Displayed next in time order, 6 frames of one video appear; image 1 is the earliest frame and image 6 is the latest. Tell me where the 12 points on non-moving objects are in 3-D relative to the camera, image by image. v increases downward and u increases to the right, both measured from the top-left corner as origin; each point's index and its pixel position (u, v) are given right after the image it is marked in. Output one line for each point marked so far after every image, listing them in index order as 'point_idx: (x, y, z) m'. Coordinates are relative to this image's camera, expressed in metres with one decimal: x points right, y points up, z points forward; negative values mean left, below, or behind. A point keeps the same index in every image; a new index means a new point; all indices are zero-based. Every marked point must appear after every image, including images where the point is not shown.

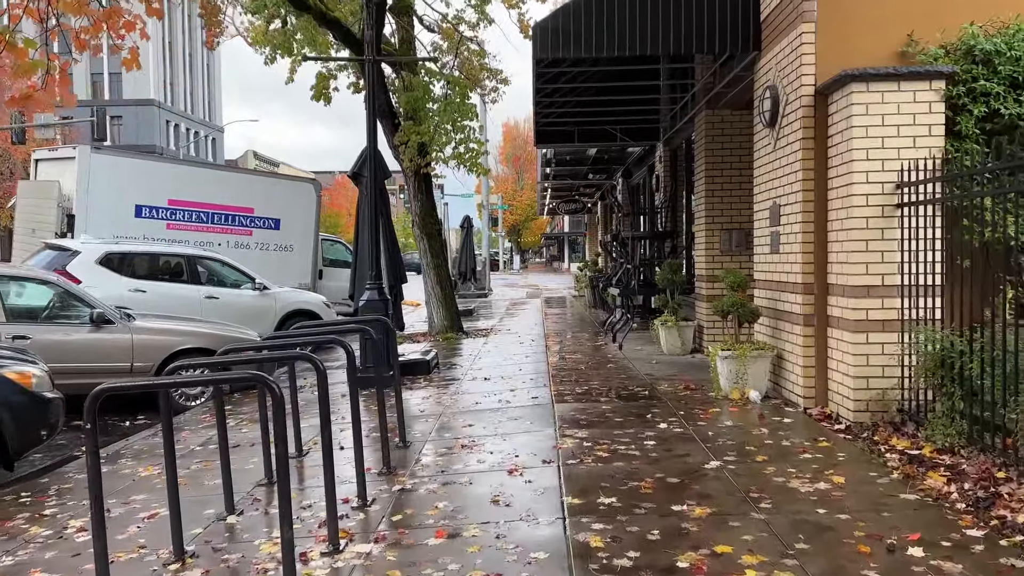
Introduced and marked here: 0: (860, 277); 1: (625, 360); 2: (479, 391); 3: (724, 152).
0: (+2.5, +0.1, +5.6) m
1: (+1.3, -0.9, +9.4) m
2: (-0.3, -1.0, +7.7) m
3: (+2.6, +1.6, +9.6) m
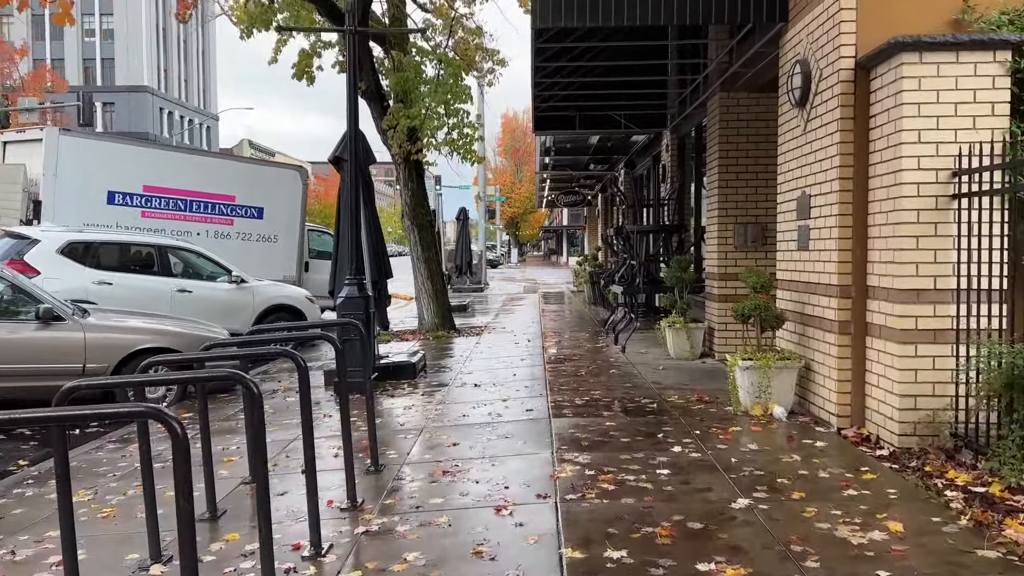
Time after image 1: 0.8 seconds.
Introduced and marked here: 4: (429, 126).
0: (+2.4, +0.1, +4.9) m
1: (+1.3, -0.8, +8.6) m
2: (-0.4, -1.0, +6.9) m
3: (+2.5, +1.6, +8.7) m
4: (-1.2, +2.3, +11.3) m
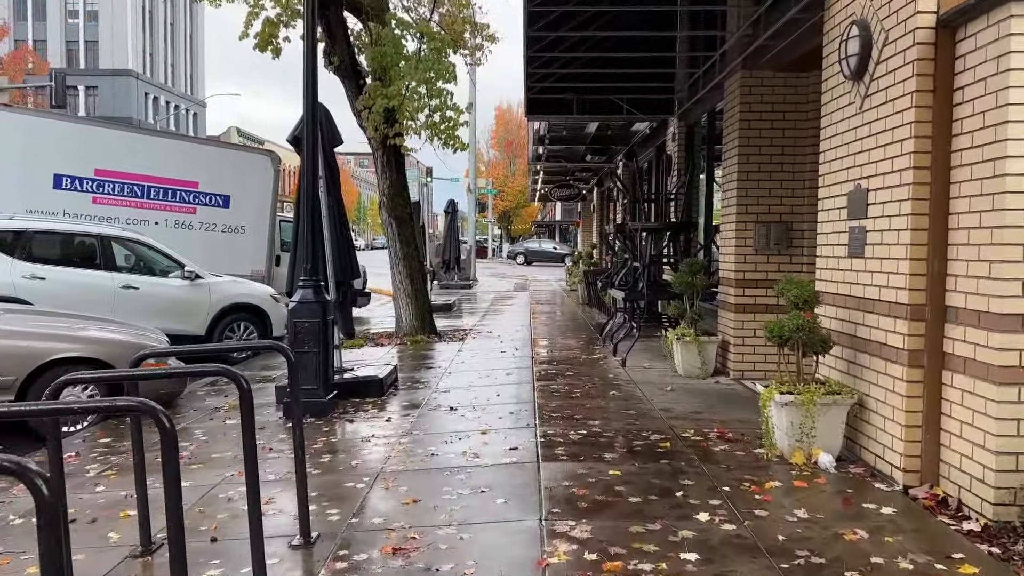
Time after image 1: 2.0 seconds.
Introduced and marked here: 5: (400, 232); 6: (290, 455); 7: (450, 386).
0: (+2.3, -0.1, +3.7) m
1: (+1.1, -0.9, +7.4) m
2: (-0.5, -1.0, +5.7) m
3: (+2.4, +1.6, +7.6) m
4: (-1.3, +2.3, +10.1) m
5: (-1.6, +0.8, +11.4) m
6: (-1.5, -1.1, +5.4) m
7: (-0.6, -0.9, +7.6) m
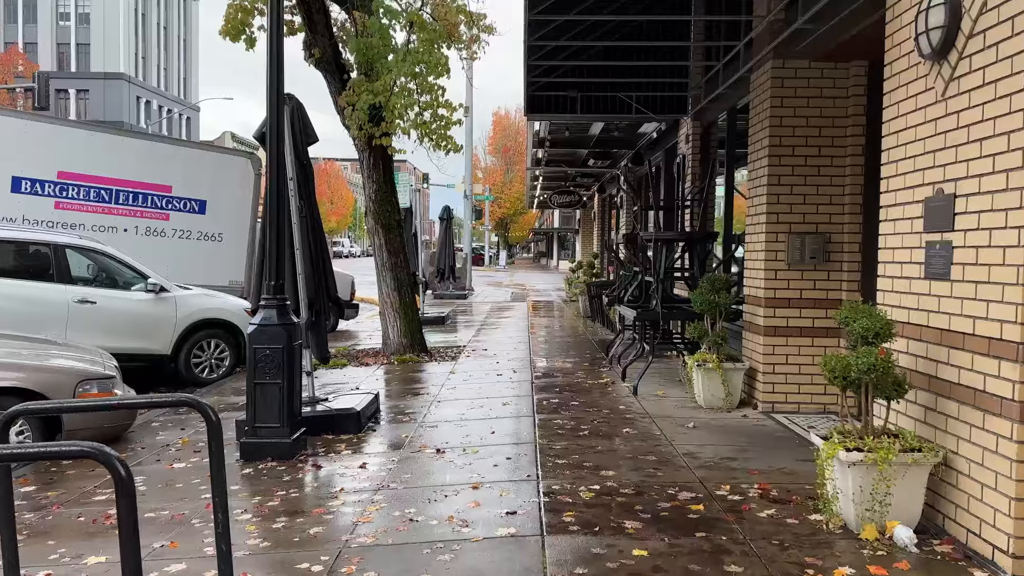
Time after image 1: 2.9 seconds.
0: (+2.3, -0.2, +2.8) m
1: (+1.1, -1.1, +6.5) m
2: (-0.5, -1.2, +4.7) m
3: (+2.4, +1.4, +6.6) m
4: (-1.3, +2.2, +9.2) m
5: (-1.7, +0.6, +10.5) m
6: (-1.5, -1.3, +4.4) m
7: (-0.6, -1.1, +6.7) m
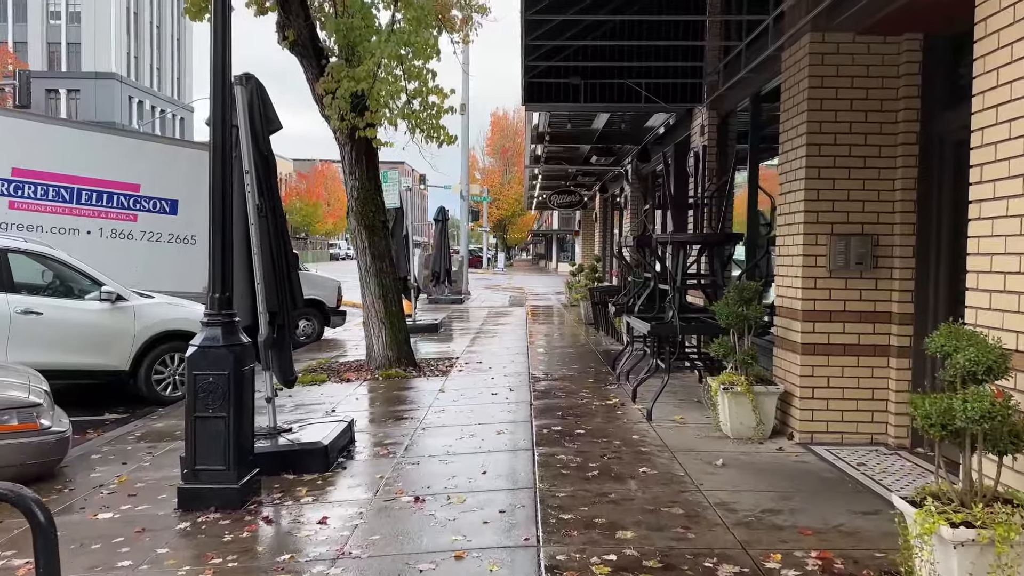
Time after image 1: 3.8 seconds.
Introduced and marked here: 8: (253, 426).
0: (+2.3, -0.3, +1.8) m
1: (+1.1, -1.1, +5.5) m
2: (-0.6, -1.3, +3.8) m
3: (+2.4, +1.3, +5.7) m
4: (-1.4, +2.1, +8.2) m
5: (-1.7, +0.5, +9.5) m
6: (-1.6, -1.4, +3.4) m
7: (-0.7, -1.2, +5.7) m
8: (-1.6, -0.8, +4.8) m
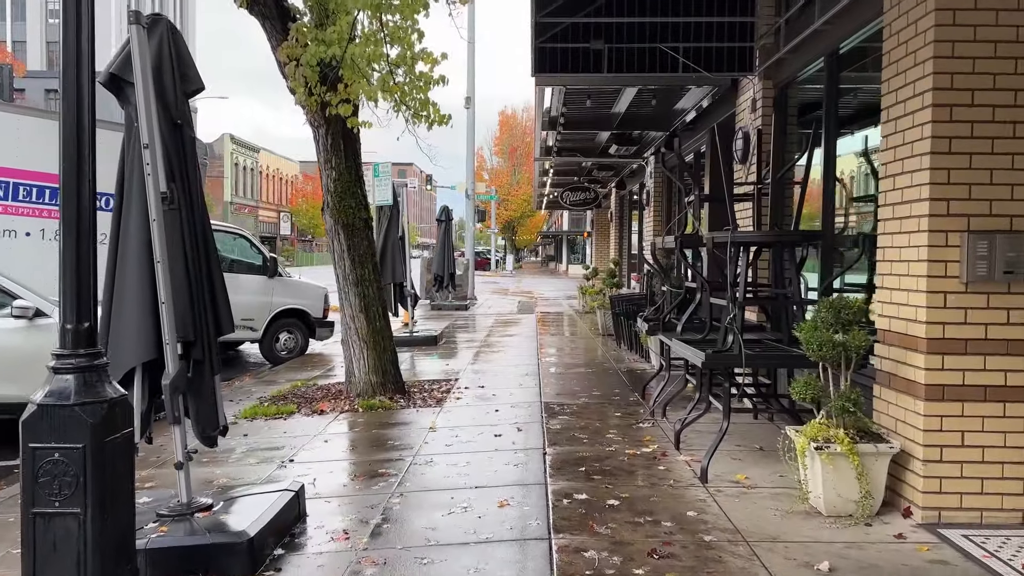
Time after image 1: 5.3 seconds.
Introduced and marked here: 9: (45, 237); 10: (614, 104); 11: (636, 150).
0: (+2.3, -0.4, +0.2) m
1: (+1.1, -1.2, +3.9) m
2: (-0.6, -1.4, +2.1) m
3: (+2.4, +1.2, +4.0) m
4: (-1.3, +2.0, +6.6) m
5: (-1.6, +0.4, +7.9) m
6: (-1.5, -1.5, +1.8) m
7: (-0.6, -1.3, +4.1) m
8: (-1.6, -0.9, +3.2) m
9: (-5.6, +0.6, +9.3) m
10: (+1.2, +2.2, +9.4) m
11: (+2.0, +2.2, +12.6) m
